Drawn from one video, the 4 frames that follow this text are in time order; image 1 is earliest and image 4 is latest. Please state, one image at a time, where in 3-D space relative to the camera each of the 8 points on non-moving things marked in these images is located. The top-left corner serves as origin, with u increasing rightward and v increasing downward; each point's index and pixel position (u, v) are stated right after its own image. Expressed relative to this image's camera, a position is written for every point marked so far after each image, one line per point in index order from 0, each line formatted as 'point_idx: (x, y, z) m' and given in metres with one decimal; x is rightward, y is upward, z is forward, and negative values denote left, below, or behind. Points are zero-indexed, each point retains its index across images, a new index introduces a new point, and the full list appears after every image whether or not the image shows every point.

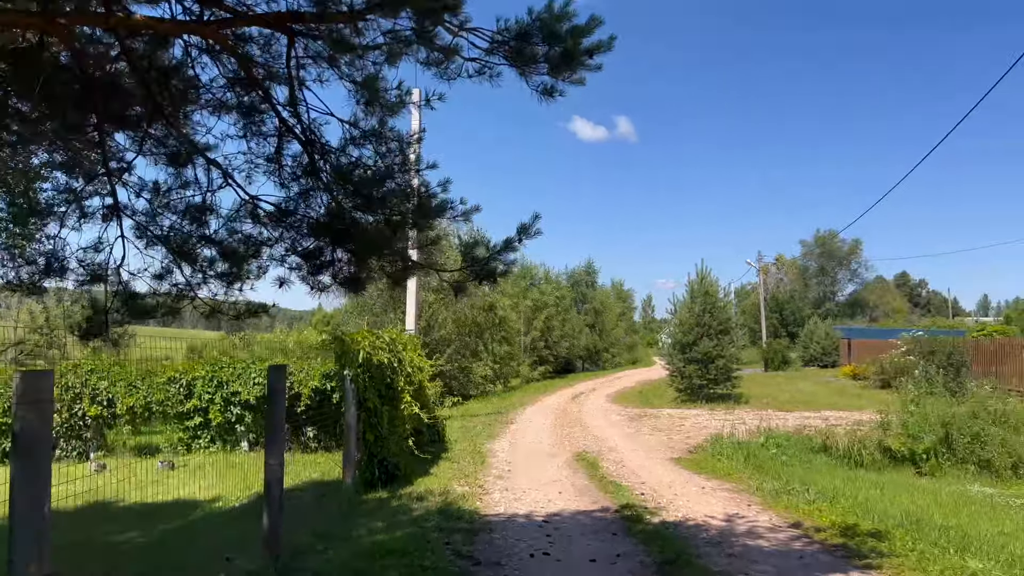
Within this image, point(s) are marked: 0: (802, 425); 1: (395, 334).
0: (+5.0, -2.4, +13.9) m
1: (-1.2, -0.5, +7.9) m
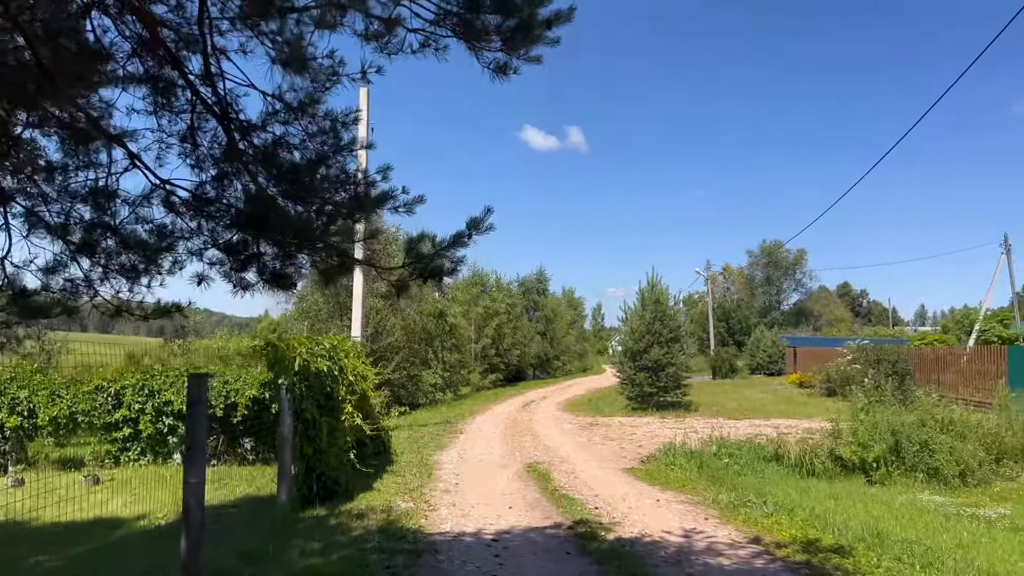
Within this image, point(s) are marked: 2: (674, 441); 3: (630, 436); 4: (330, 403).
0: (+4.2, -2.5, +13.8) m
1: (-1.7, -0.5, +7.5) m
2: (+2.5, -2.4, +12.5) m
3: (+2.0, -2.5, +13.5) m
4: (-1.5, -0.9, +6.6) m
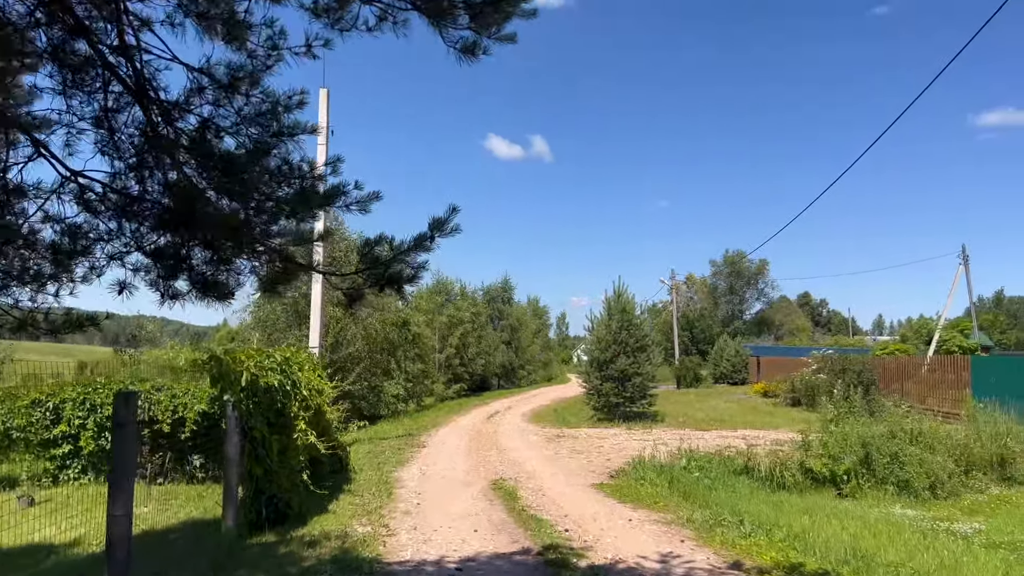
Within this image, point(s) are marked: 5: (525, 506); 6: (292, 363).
0: (+3.6, -2.7, +13.6) m
1: (-2.0, -0.6, +7.0) m
2: (+2.0, -2.5, +12.2) m
3: (+1.4, -2.6, +13.2) m
4: (-1.8, -1.0, +6.1) m
5: (+0.1, -2.0, +7.5) m
6: (-1.9, -0.6, +6.8) m
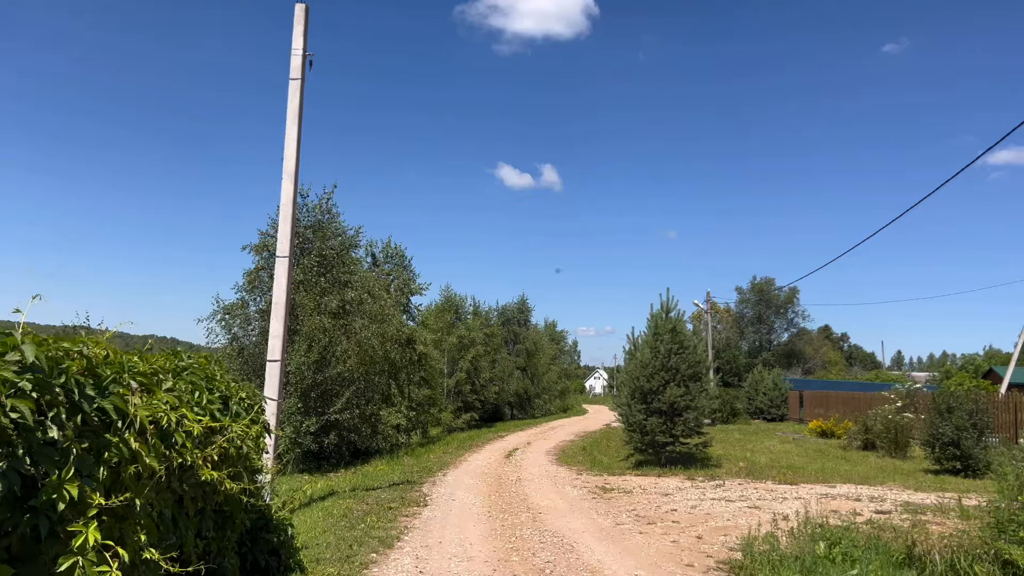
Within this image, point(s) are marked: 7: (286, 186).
0: (+4.0, -2.7, +9.7) m
1: (-1.5, -0.2, +3.2) m
2: (+2.4, -2.5, +8.3) m
3: (+1.8, -2.6, +9.3) m
4: (-1.4, -0.7, +2.3) m
5: (+0.5, -1.8, +3.6) m
6: (-1.5, -0.3, +3.0) m
7: (-2.7, +1.2, +9.5) m
